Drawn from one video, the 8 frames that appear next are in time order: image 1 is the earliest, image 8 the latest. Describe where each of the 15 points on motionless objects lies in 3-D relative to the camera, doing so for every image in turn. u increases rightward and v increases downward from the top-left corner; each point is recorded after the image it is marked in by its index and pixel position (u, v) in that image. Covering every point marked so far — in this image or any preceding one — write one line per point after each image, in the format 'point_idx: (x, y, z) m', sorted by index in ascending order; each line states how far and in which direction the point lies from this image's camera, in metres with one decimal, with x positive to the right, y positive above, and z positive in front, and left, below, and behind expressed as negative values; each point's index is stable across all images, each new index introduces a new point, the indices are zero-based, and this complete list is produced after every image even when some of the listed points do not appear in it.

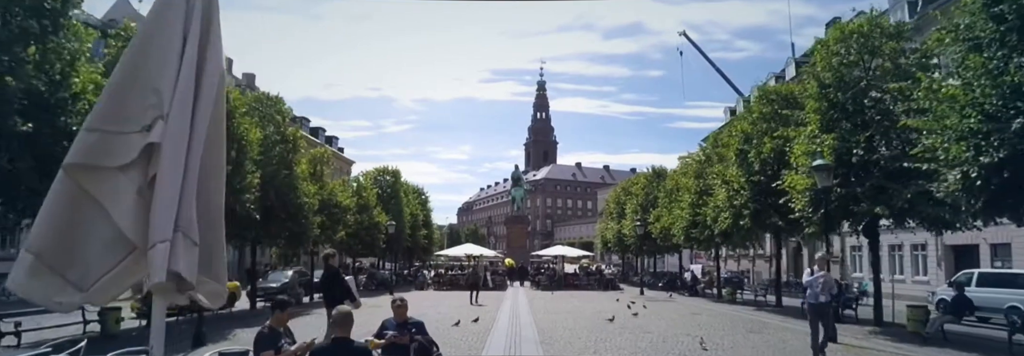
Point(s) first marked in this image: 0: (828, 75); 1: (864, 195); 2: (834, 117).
0: (+10.9, +3.5, +20.0) m
1: (+11.1, -0.5, +18.1) m
2: (+11.1, +2.1, +19.7) m
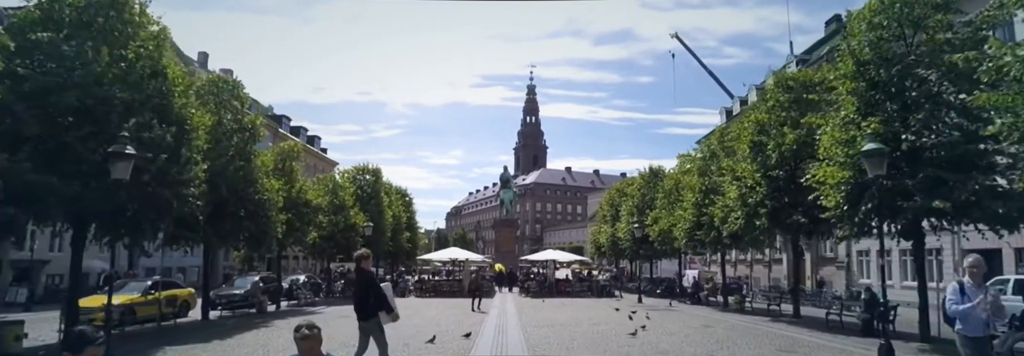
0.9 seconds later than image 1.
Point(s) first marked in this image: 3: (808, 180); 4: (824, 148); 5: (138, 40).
0: (+10.5, +3.8, +17.2) m
1: (+10.8, -0.3, +15.4) m
2: (+10.7, +2.3, +17.0) m
3: (+10.3, -0.1, +19.9) m
4: (+10.1, +1.0, +18.6) m
5: (-11.5, +4.2, +17.8) m
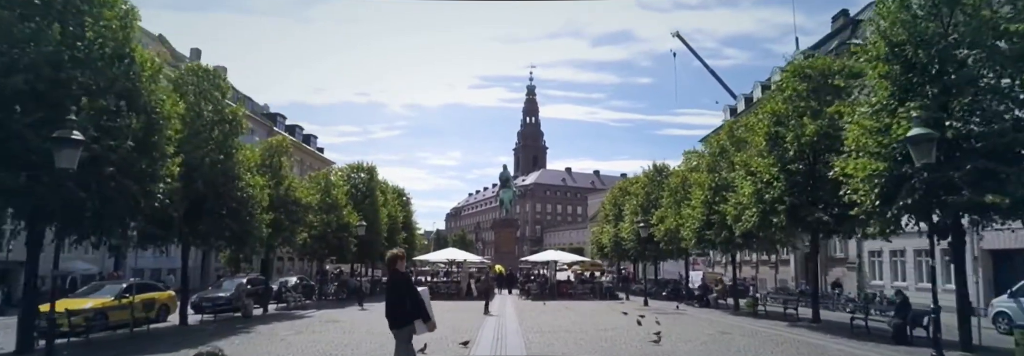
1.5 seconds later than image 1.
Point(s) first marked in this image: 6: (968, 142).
0: (+10.5, +4.0, +15.7) m
1: (+10.7, -0.1, +13.8) m
2: (+10.7, +2.6, +15.4) m
3: (+10.3, +0.1, +18.3) m
4: (+10.1, +1.2, +17.1) m
5: (-11.5, +4.4, +16.3) m
6: (+11.3, +0.9, +14.3) m
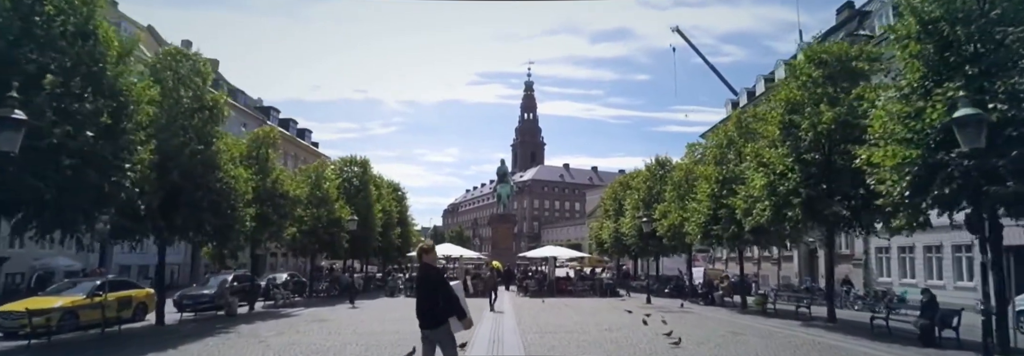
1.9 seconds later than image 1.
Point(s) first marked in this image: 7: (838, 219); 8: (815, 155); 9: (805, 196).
0: (+10.5, +4.3, +14.4) m
1: (+10.7, +0.2, +12.5) m
2: (+10.7, +2.8, +14.1) m
3: (+10.2, +0.4, +17.0) m
4: (+10.0, +1.5, +15.8) m
5: (-11.6, +4.8, +14.9) m
6: (+11.2, +1.2, +13.0) m
7: (+11.1, -1.4, +19.8) m
8: (+10.5, +0.8, +20.0) m
9: (+10.0, -0.6, +19.8) m
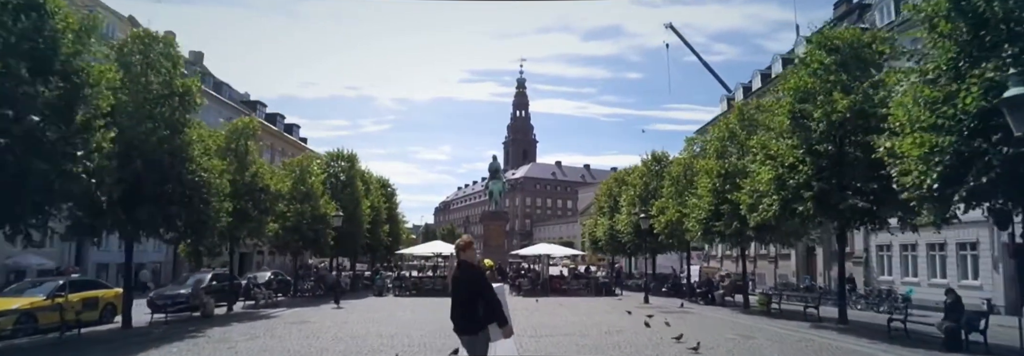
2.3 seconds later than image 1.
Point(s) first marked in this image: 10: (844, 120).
0: (+10.3, +4.5, +13.2) m
1: (+10.6, +0.4, +11.3) m
2: (+10.5, +3.1, +12.9) m
3: (+10.0, +0.7, +15.9) m
4: (+9.9, +1.7, +14.6) m
5: (-11.7, +5.0, +13.4) m
6: (+11.1, +1.4, +11.9) m
7: (+10.9, -1.1, +18.6) m
8: (+10.3, +1.0, +18.8) m
9: (+9.8, -0.4, +18.7) m
10: (+10.6, +1.9, +18.6) m
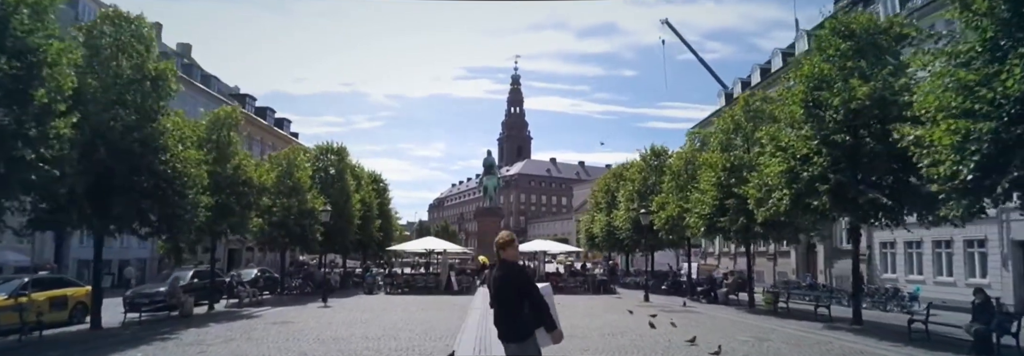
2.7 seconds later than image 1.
0: (+10.3, +4.7, +12.0) m
1: (+10.6, +0.6, +10.2) m
2: (+10.5, +3.3, +11.8) m
3: (+10.0, +0.9, +14.7) m
4: (+9.8, +1.9, +13.5) m
5: (-11.7, +5.3, +12.0) m
6: (+11.1, +1.6, +10.8) m
7: (+10.8, -0.9, +17.5) m
8: (+10.2, +1.3, +17.7) m
9: (+9.7, -0.1, +17.6) m
10: (+10.5, +2.1, +17.4) m
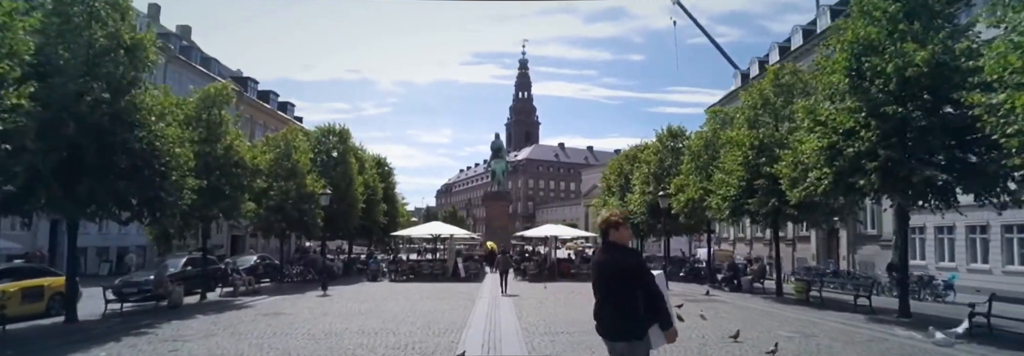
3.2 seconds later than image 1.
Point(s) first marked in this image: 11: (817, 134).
0: (+10.5, +5.2, +10.0) m
1: (+10.8, +1.1, +8.3) m
2: (+10.7, +3.8, +9.8) m
3: (+10.2, +1.5, +12.8) m
4: (+10.1, +2.5, +11.5) m
5: (-11.5, +5.7, +10.3) m
6: (+11.3, +2.1, +8.8) m
7: (+11.1, -0.2, +15.6) m
8: (+10.5, +1.9, +15.8) m
9: (+10.0, +0.5, +15.7) m
10: (+10.8, +2.7, +15.5) m
11: (+9.6, +1.4, +18.1) m
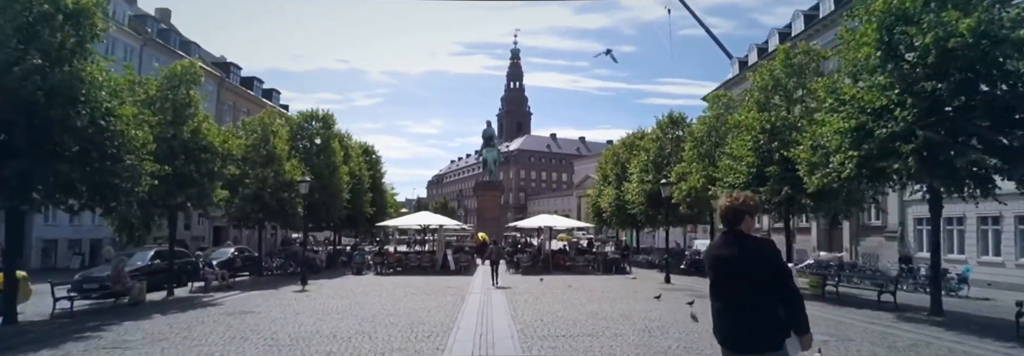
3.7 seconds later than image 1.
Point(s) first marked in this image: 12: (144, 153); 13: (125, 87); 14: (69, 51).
0: (+10.5, +5.5, +8.3) m
1: (+10.7, +1.4, +6.7) m
2: (+10.7, +4.1, +8.2) m
3: (+10.1, +1.8, +11.2) m
4: (+10.0, +2.8, +9.9) m
5: (-11.6, +6.1, +8.3) m
6: (+11.3, +2.4, +7.2) m
7: (+11.0, +0.2, +14.0) m
8: (+10.3, +2.3, +14.1) m
9: (+9.9, +0.9, +14.0) m
10: (+10.7, +3.1, +13.8) m
11: (+9.4, +1.8, +16.5) m
12: (-11.4, +0.8, +17.8) m
13: (-12.0, +2.9, +18.0) m
14: (-11.2, +3.2, +15.0) m
